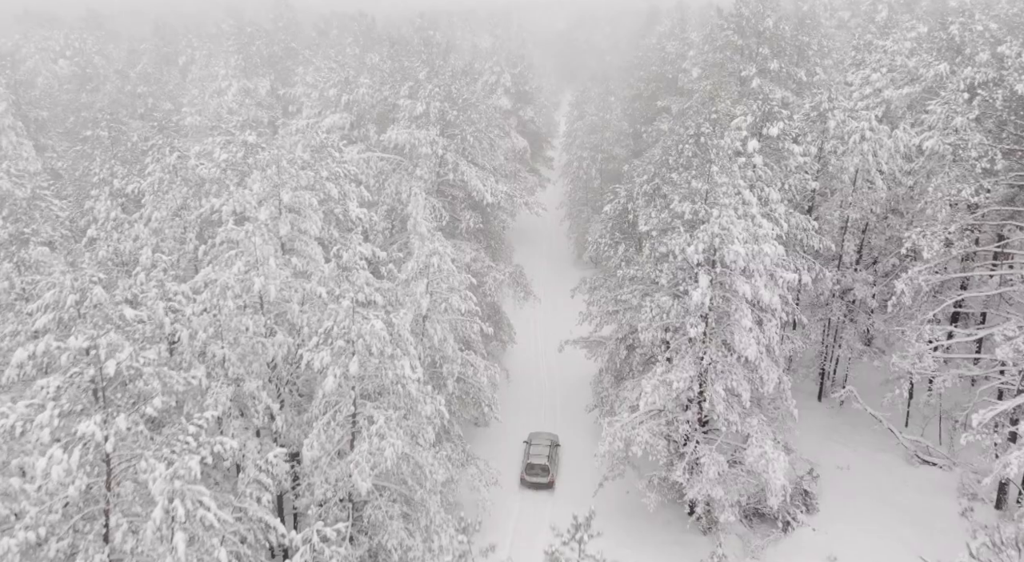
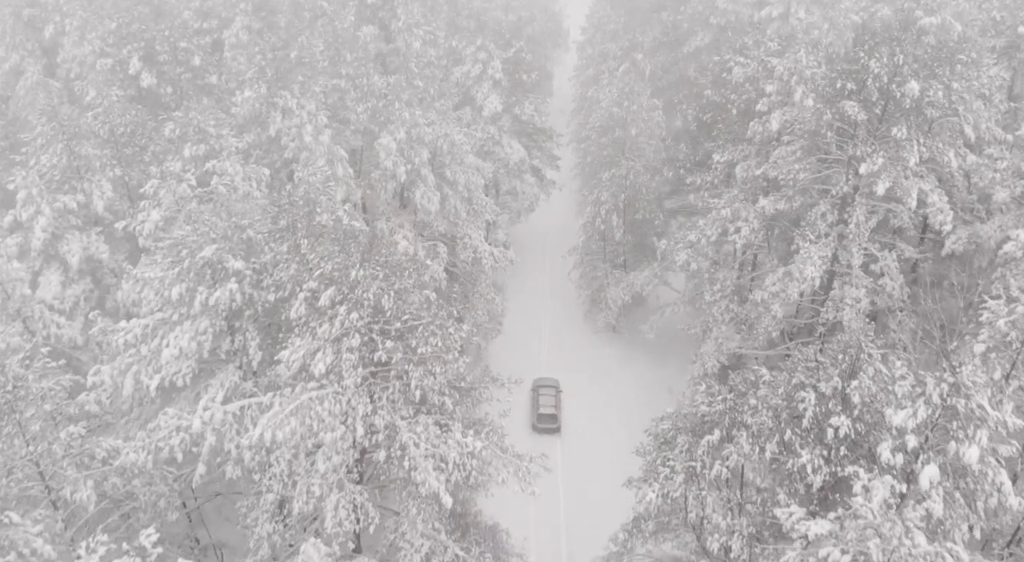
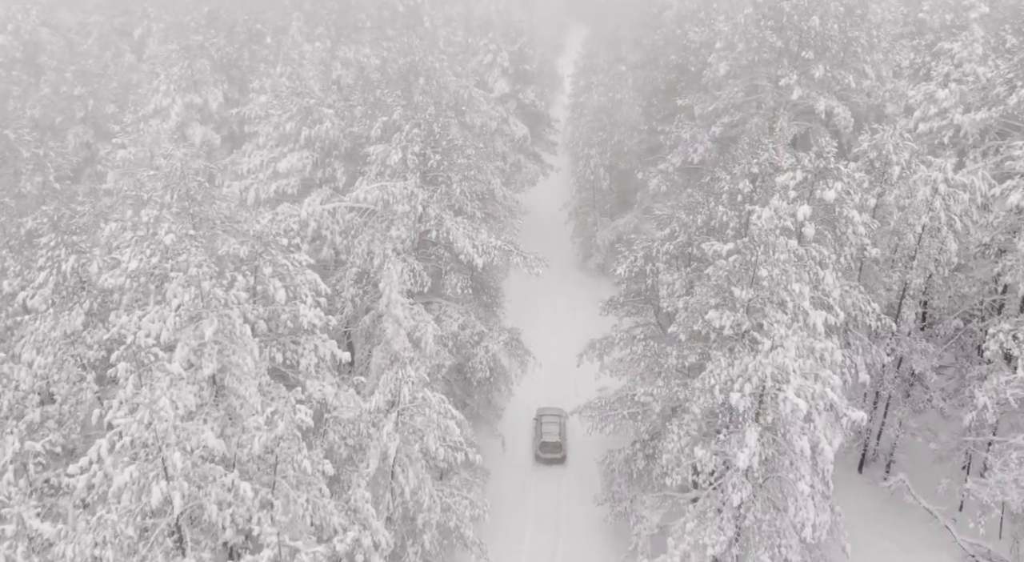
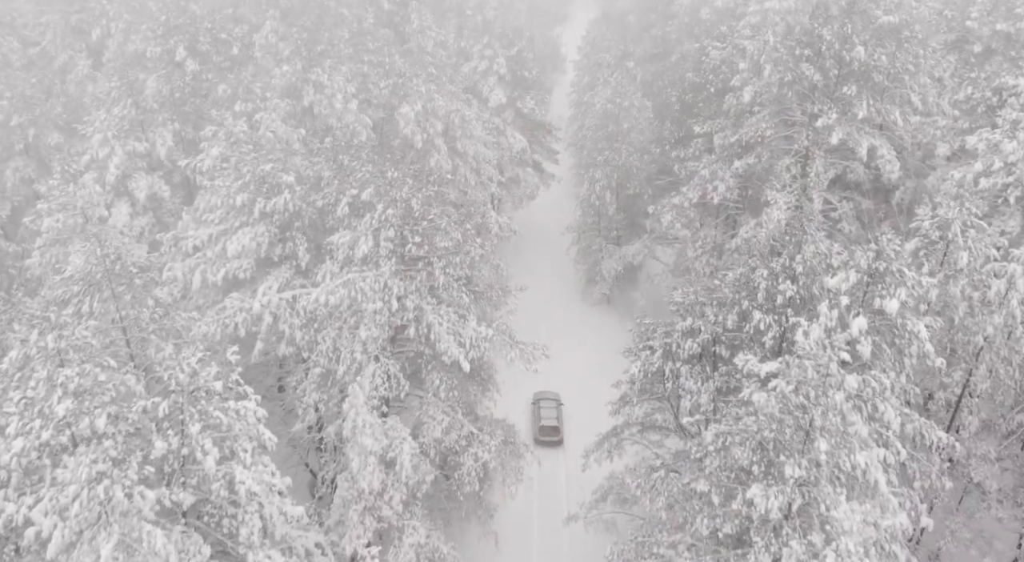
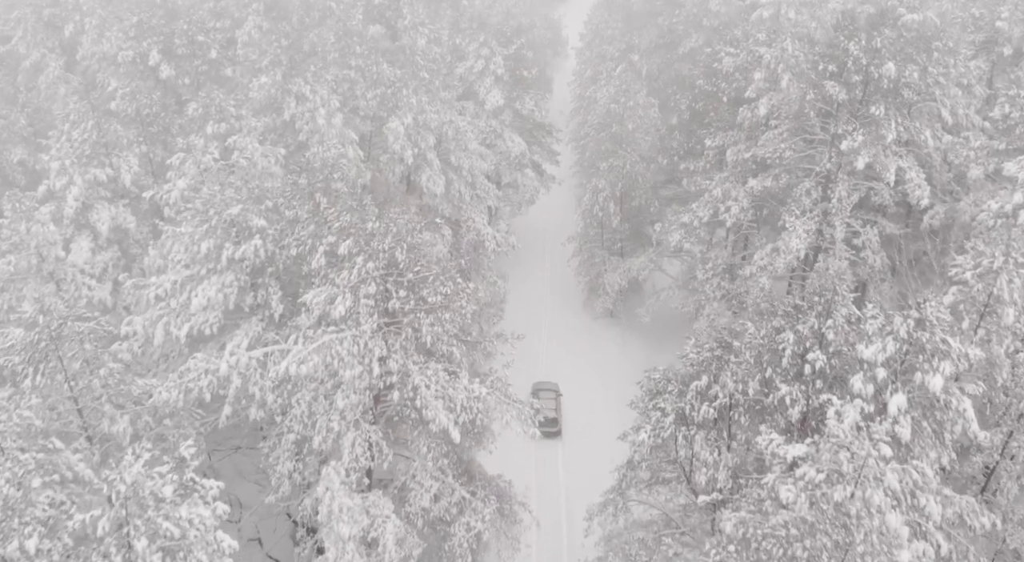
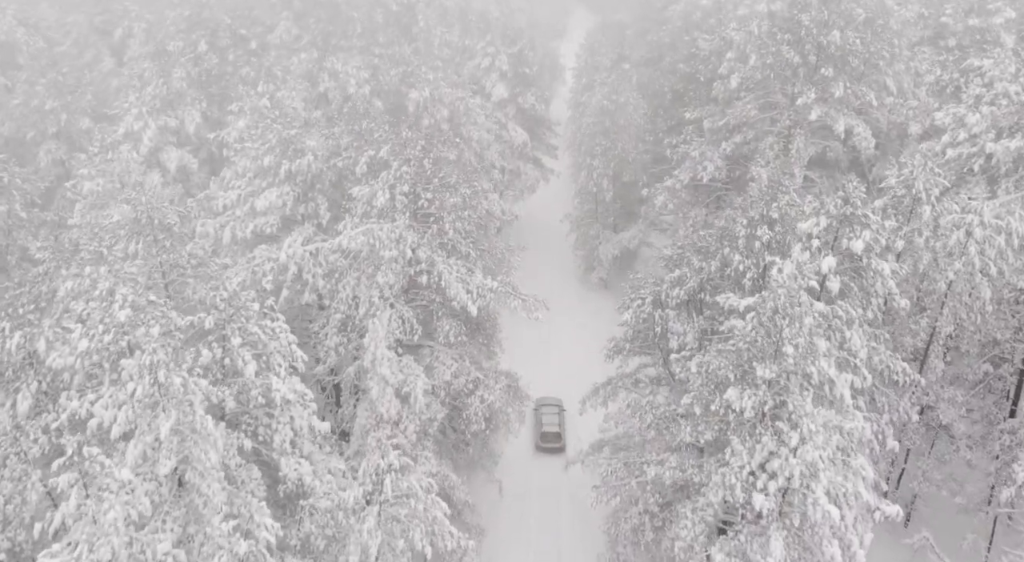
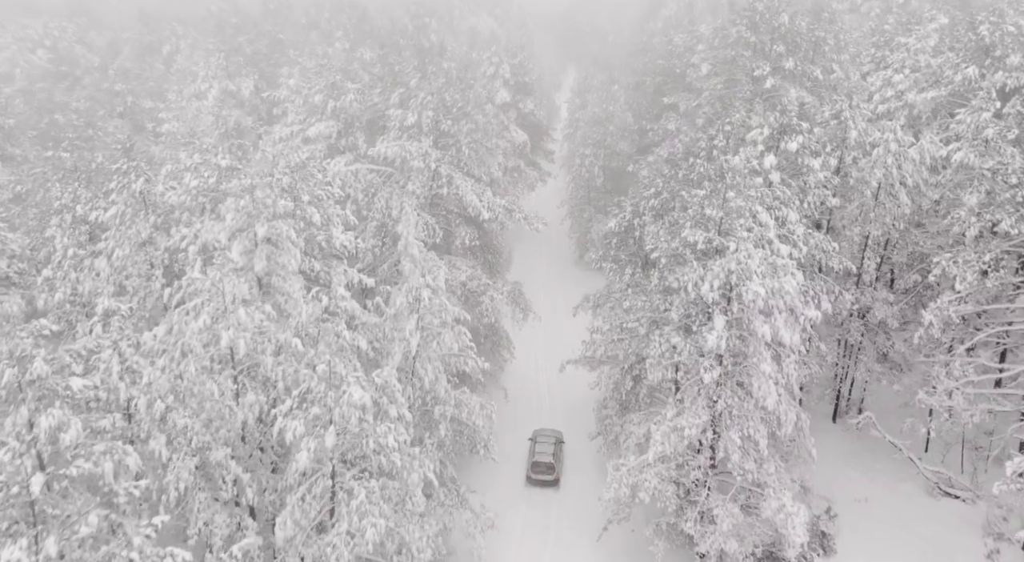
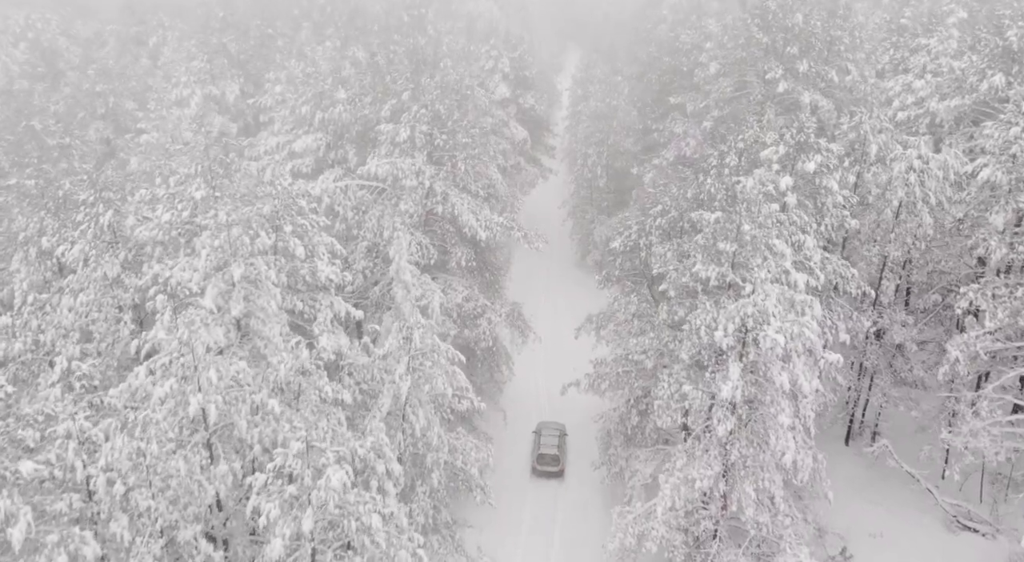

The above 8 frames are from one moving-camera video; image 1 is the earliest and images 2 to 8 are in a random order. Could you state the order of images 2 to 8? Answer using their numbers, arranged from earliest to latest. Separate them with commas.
7, 8, 3, 6, 4, 5, 2
